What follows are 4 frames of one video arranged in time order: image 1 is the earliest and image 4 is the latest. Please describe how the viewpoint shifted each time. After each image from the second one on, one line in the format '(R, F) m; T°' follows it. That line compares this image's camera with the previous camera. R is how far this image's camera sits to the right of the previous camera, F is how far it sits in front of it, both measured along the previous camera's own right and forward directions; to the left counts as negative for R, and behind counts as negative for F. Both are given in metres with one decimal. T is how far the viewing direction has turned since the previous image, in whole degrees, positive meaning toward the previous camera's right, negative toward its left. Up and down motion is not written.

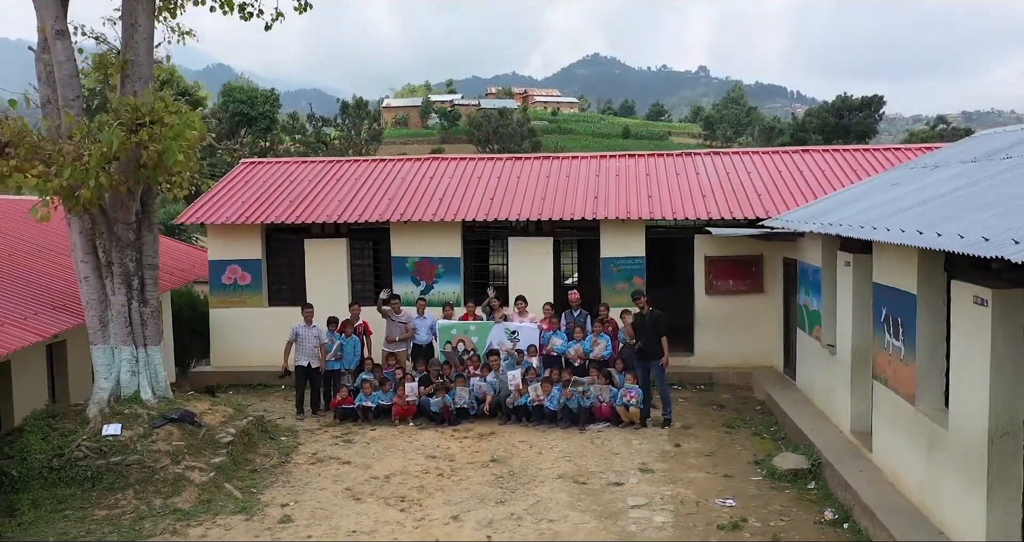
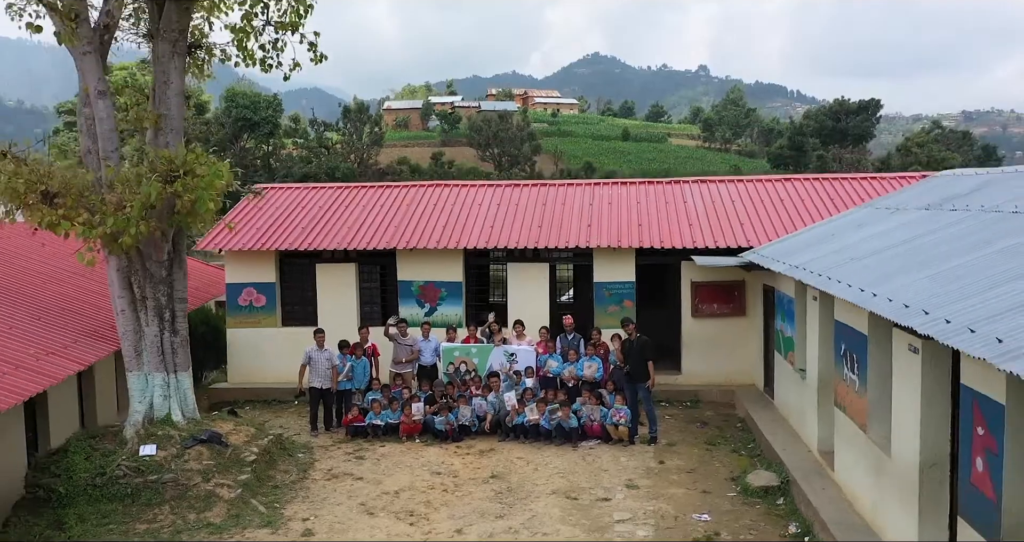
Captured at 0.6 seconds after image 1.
(0.0, -0.7) m; 0°
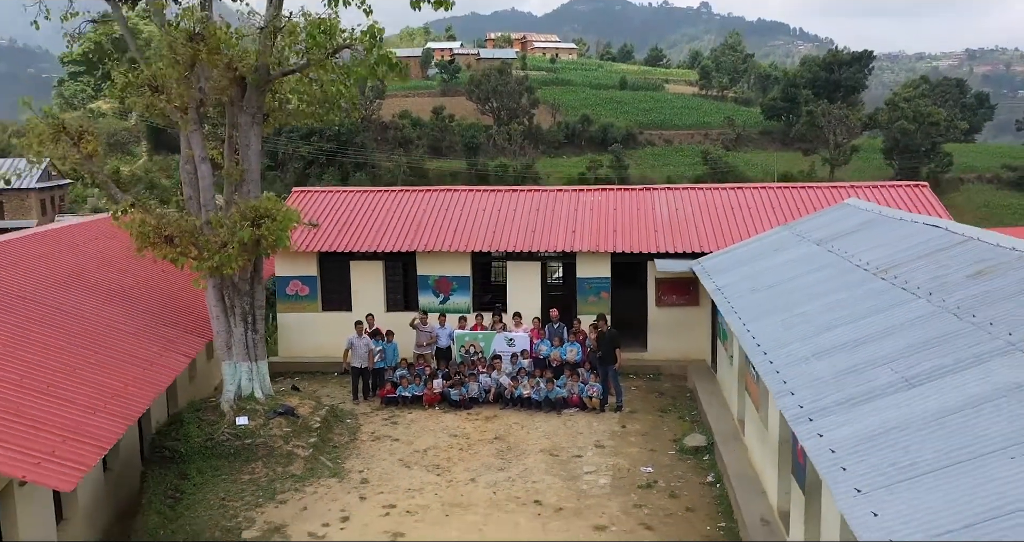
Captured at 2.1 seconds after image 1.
(0.0, -2.4) m; 0°
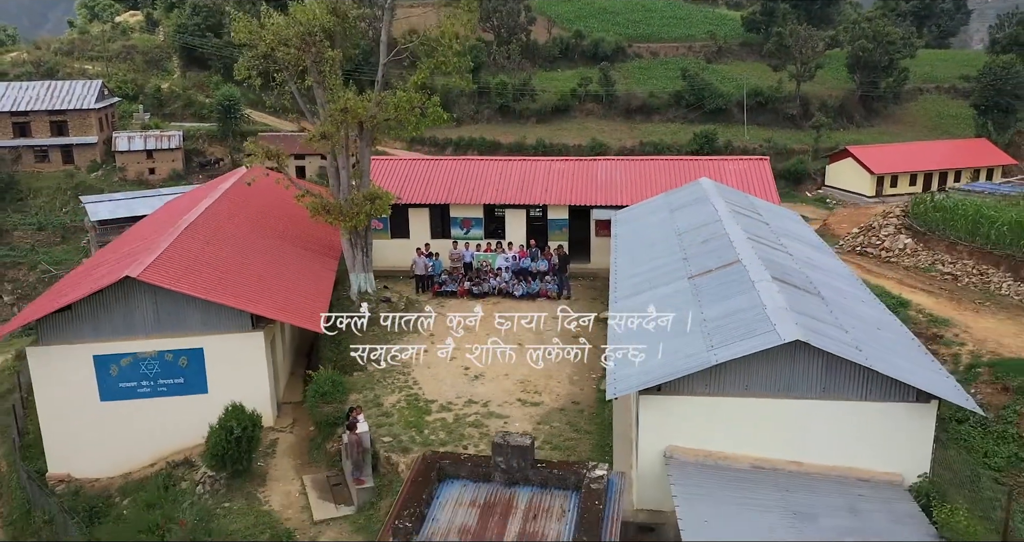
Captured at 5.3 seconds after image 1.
(+0.1, -8.3) m; 0°
